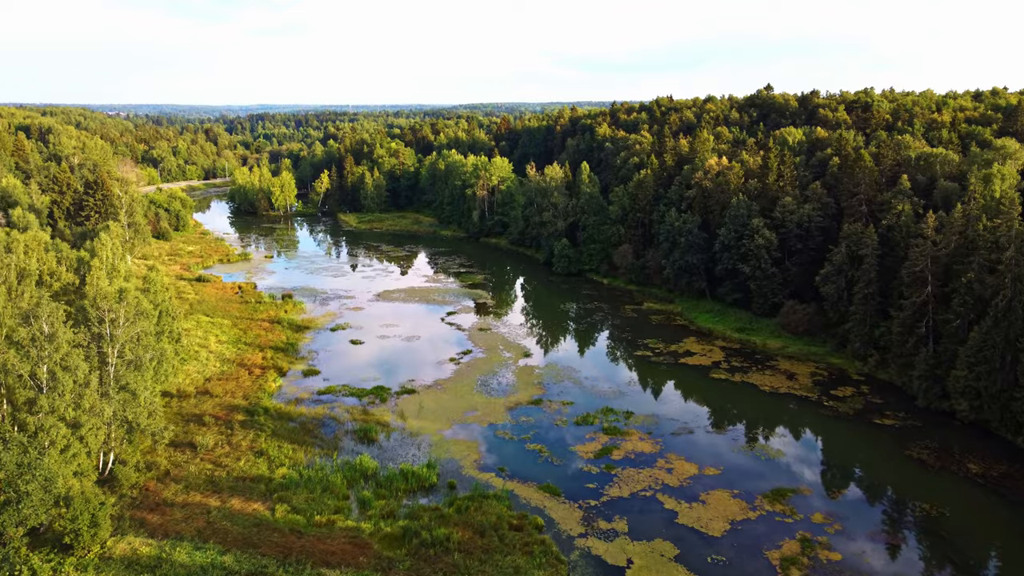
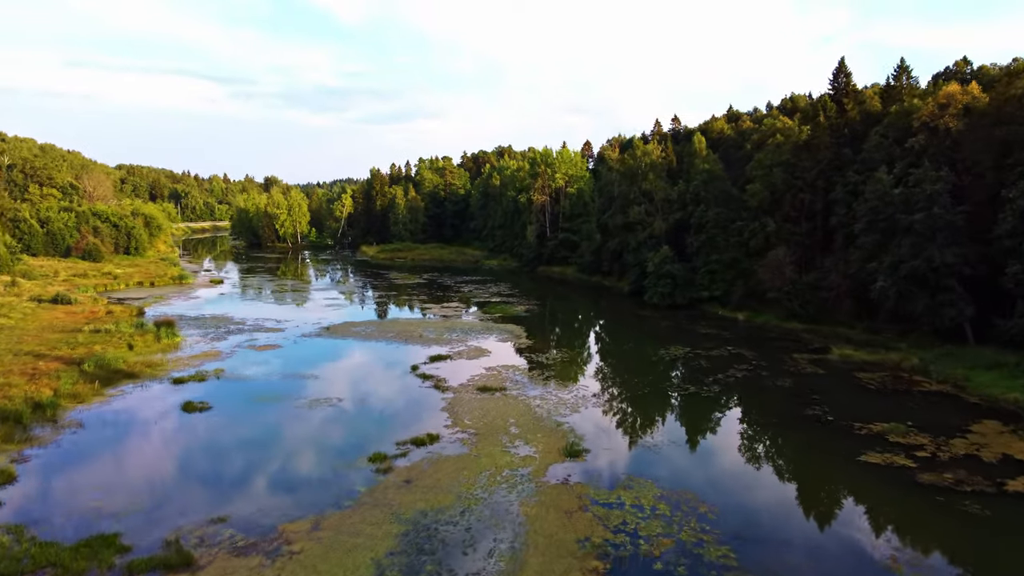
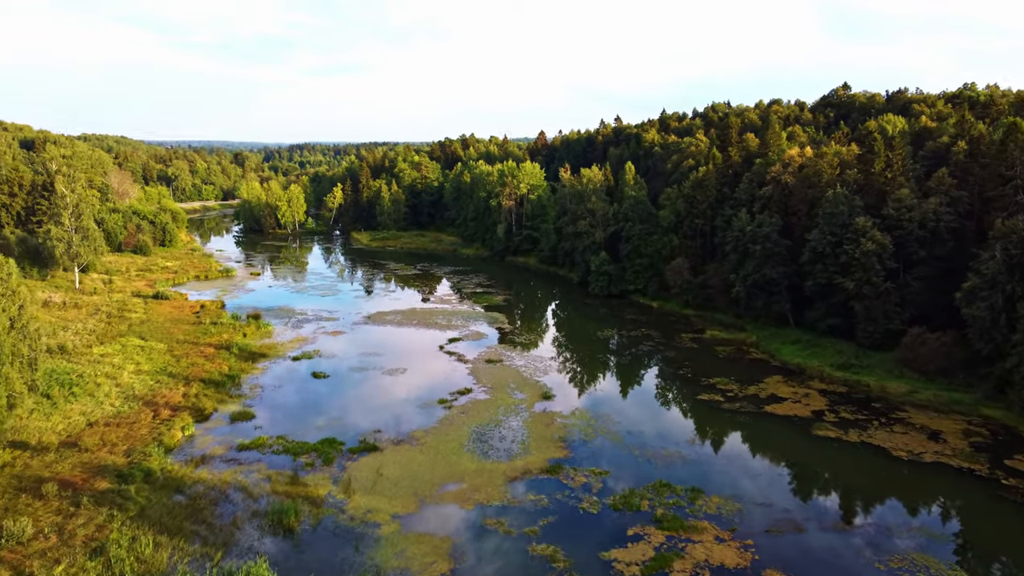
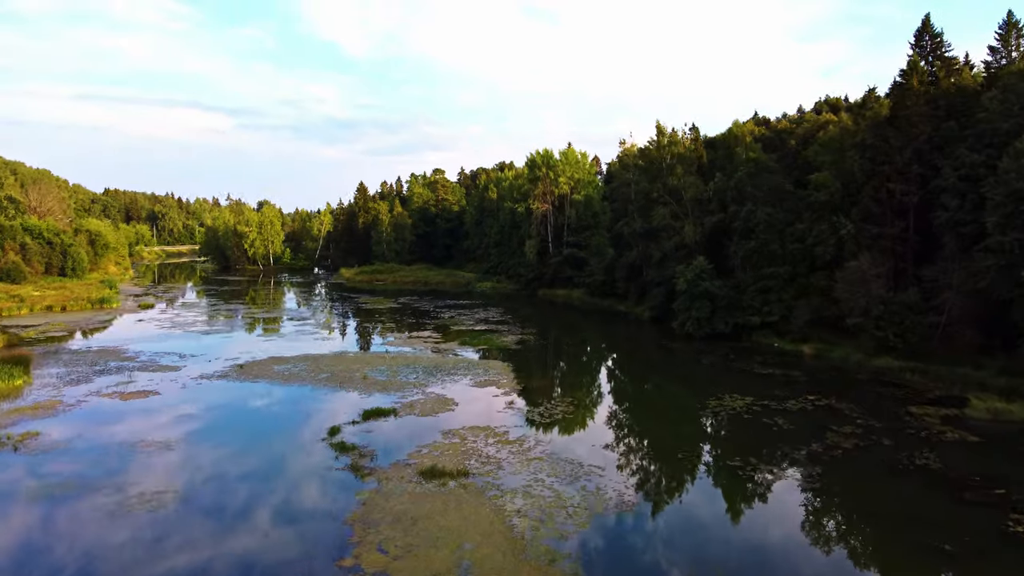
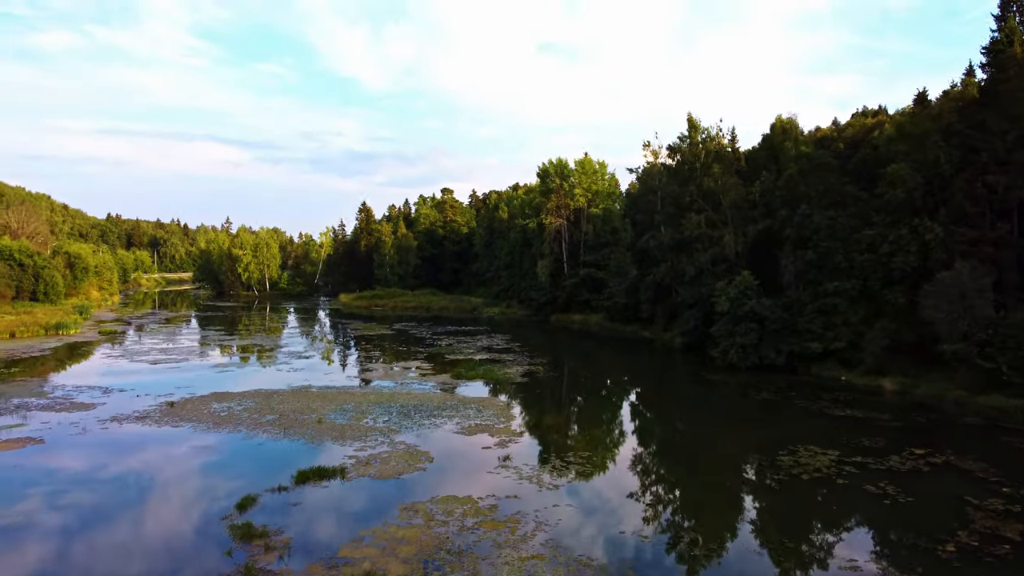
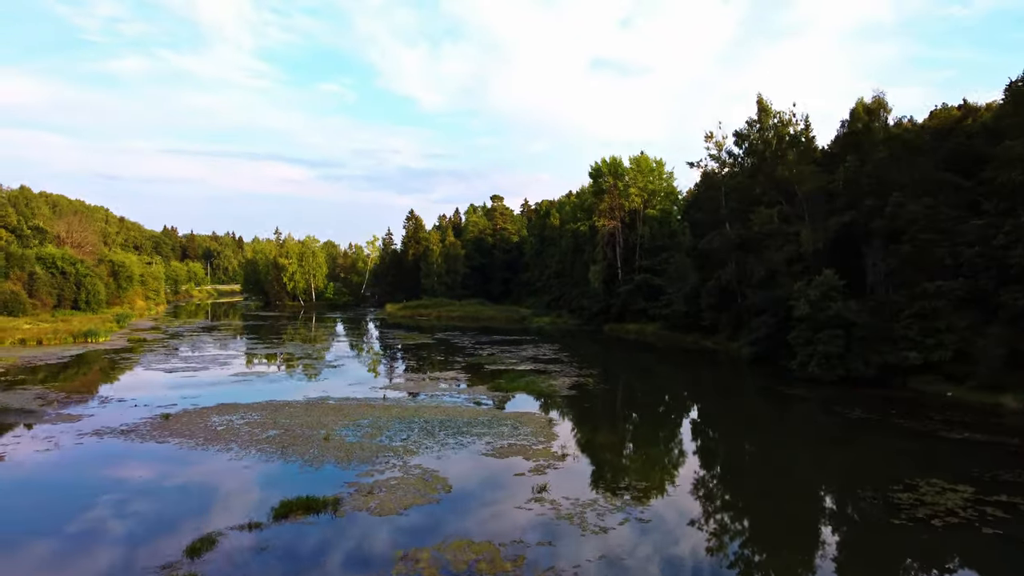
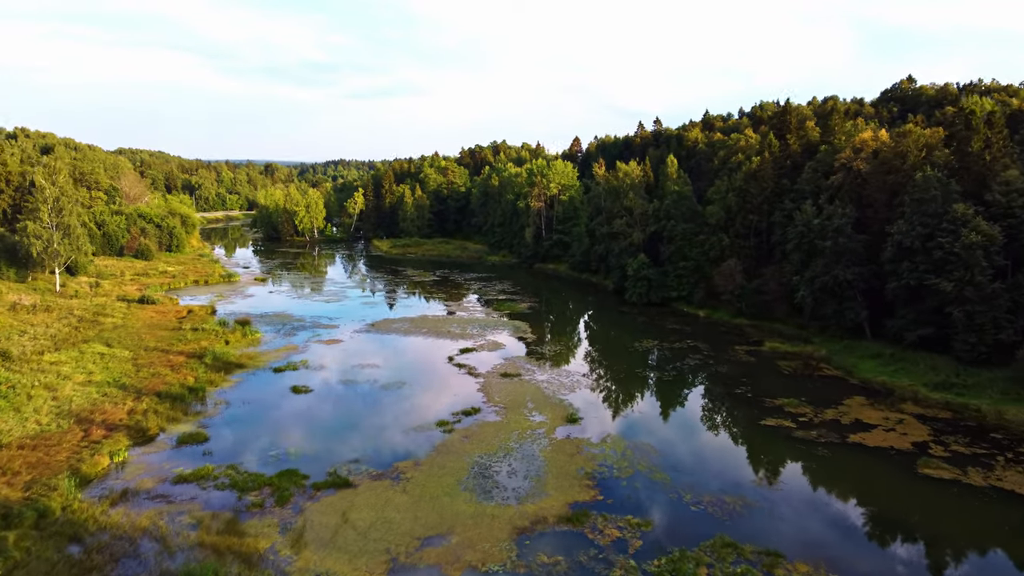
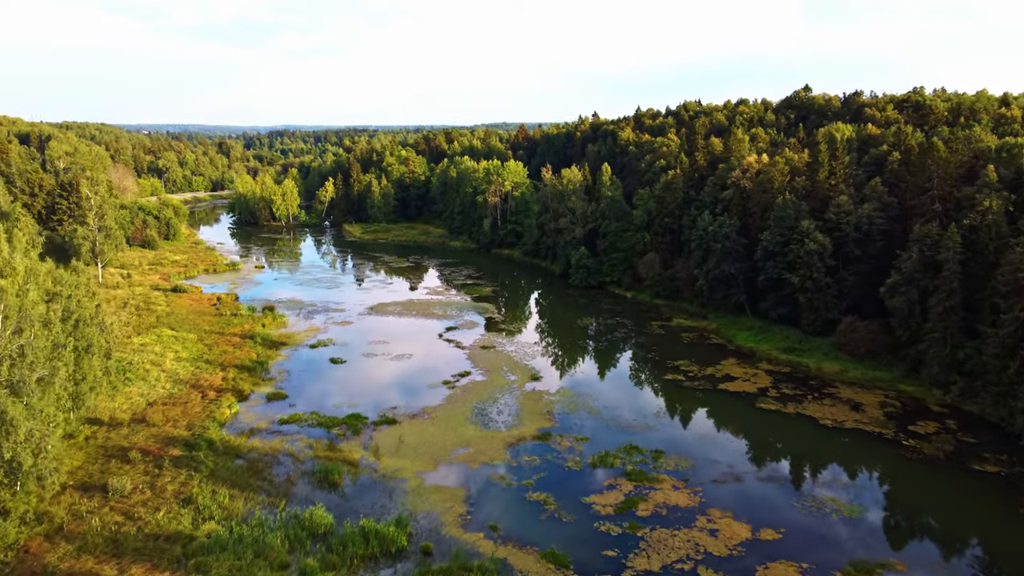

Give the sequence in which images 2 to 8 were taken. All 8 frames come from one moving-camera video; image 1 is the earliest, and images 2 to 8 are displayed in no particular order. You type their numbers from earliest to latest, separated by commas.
8, 3, 7, 2, 4, 5, 6
